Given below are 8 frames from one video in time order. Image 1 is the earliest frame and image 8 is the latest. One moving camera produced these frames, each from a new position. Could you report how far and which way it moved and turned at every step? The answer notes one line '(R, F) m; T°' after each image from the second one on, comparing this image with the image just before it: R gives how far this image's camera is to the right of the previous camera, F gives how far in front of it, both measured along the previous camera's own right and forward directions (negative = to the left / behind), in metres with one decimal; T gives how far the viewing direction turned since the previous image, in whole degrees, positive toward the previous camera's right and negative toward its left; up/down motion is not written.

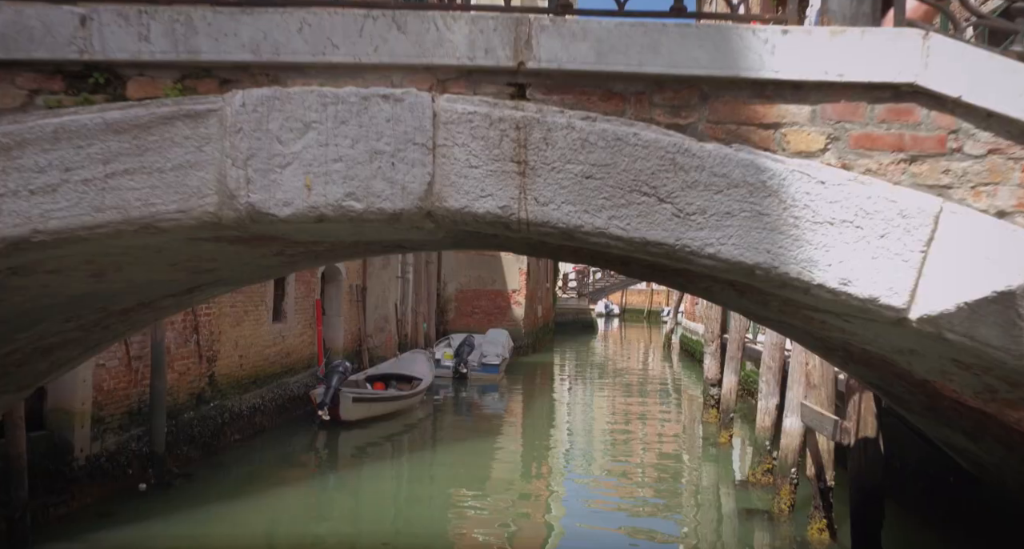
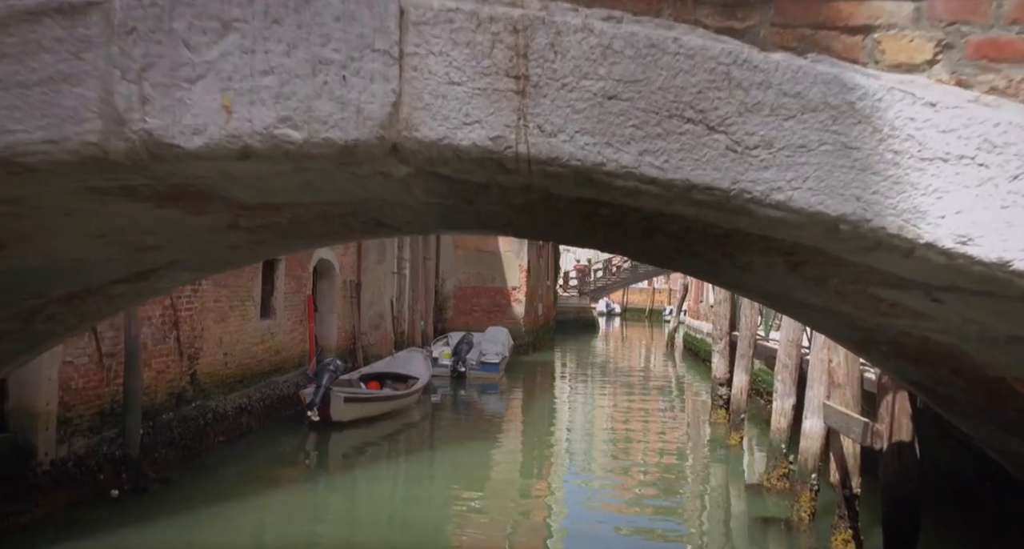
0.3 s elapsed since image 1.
(0.0, +0.6) m; 0°
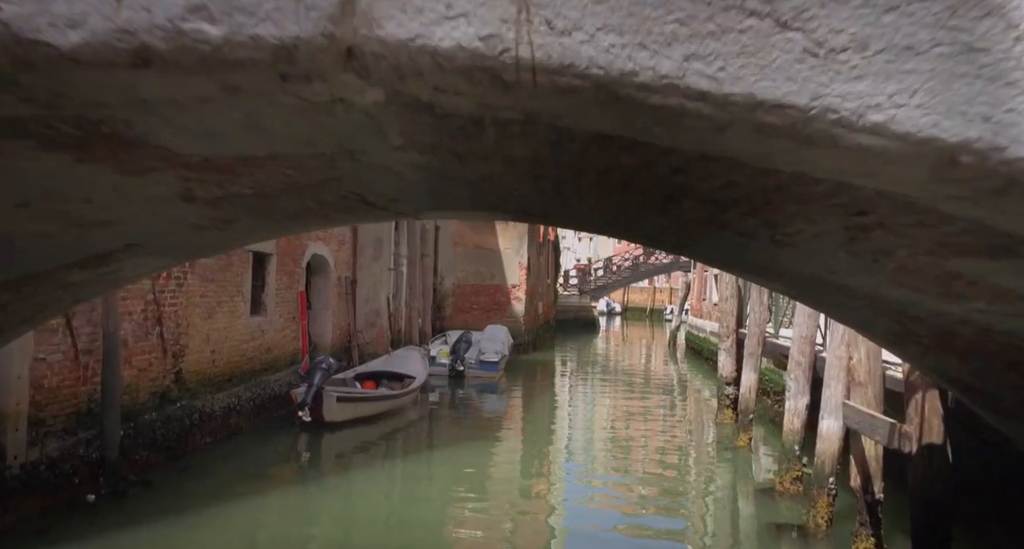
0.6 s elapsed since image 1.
(0.0, +0.4) m; 0°
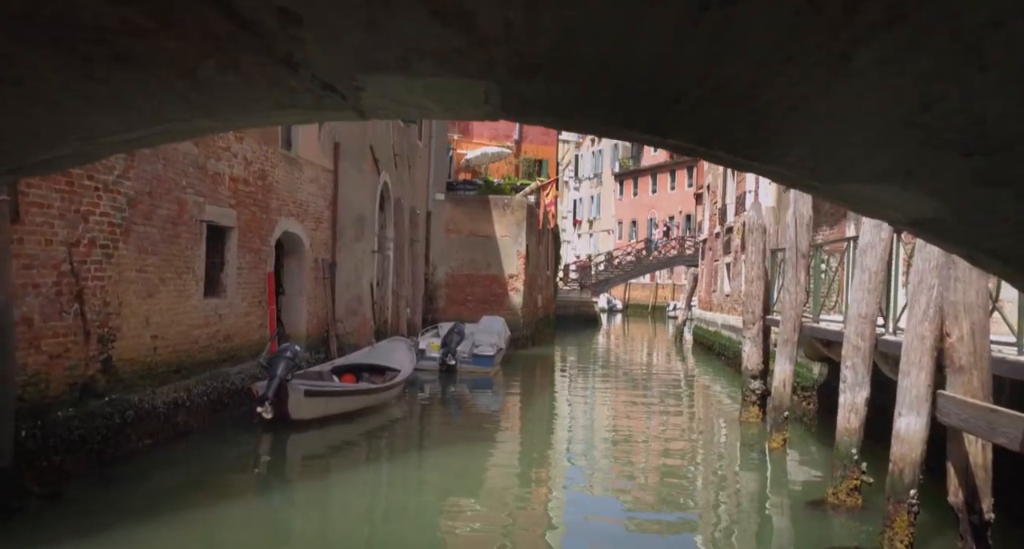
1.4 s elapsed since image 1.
(0.0, +1.5) m; 0°
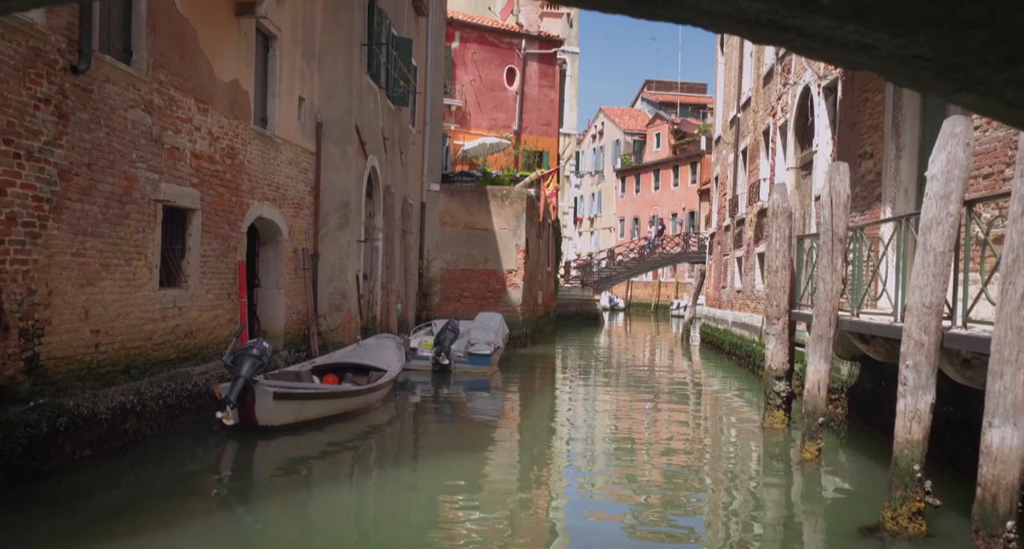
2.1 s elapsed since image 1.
(0.0, +1.1) m; 0°
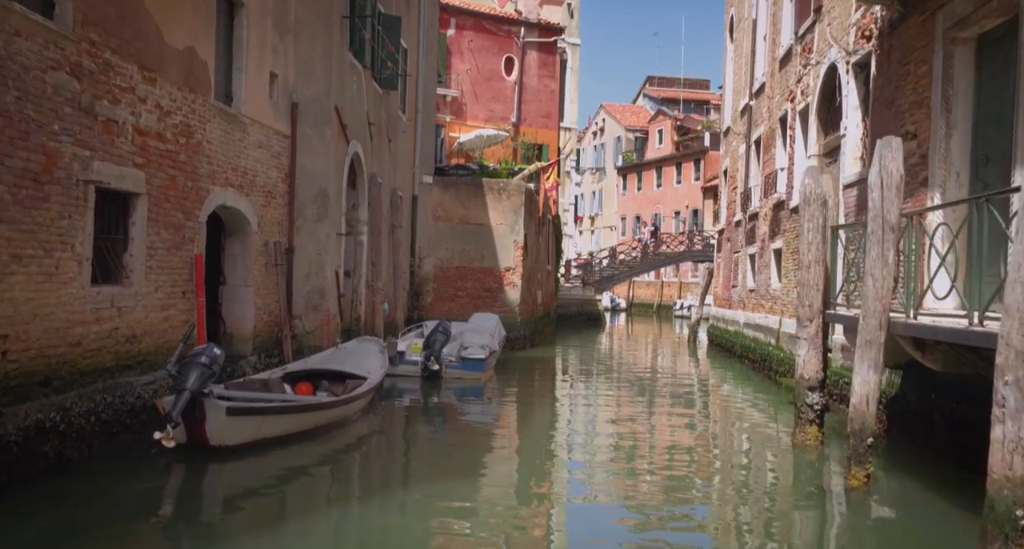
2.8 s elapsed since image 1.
(0.0, +1.2) m; 0°
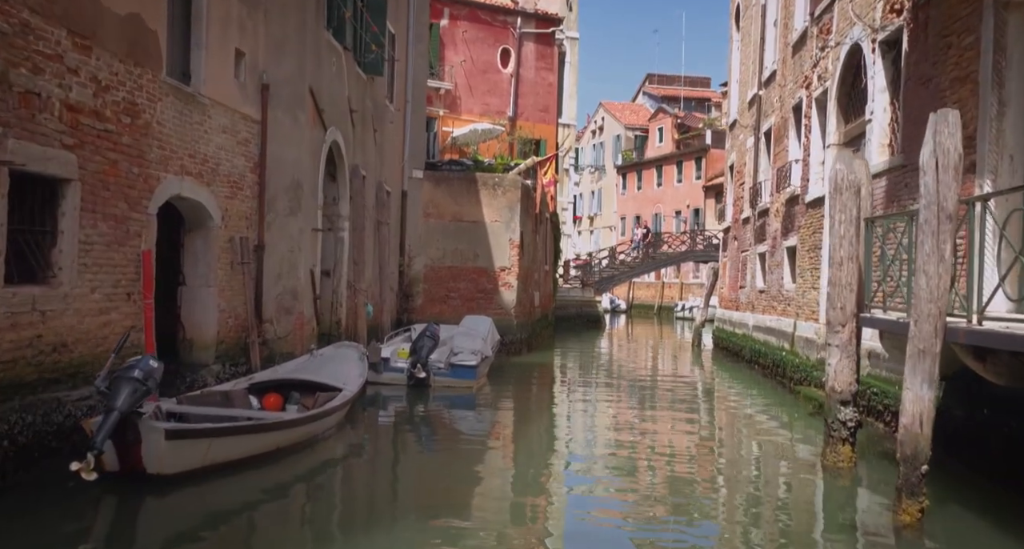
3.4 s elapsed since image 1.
(+0.1, +1.0) m; 0°
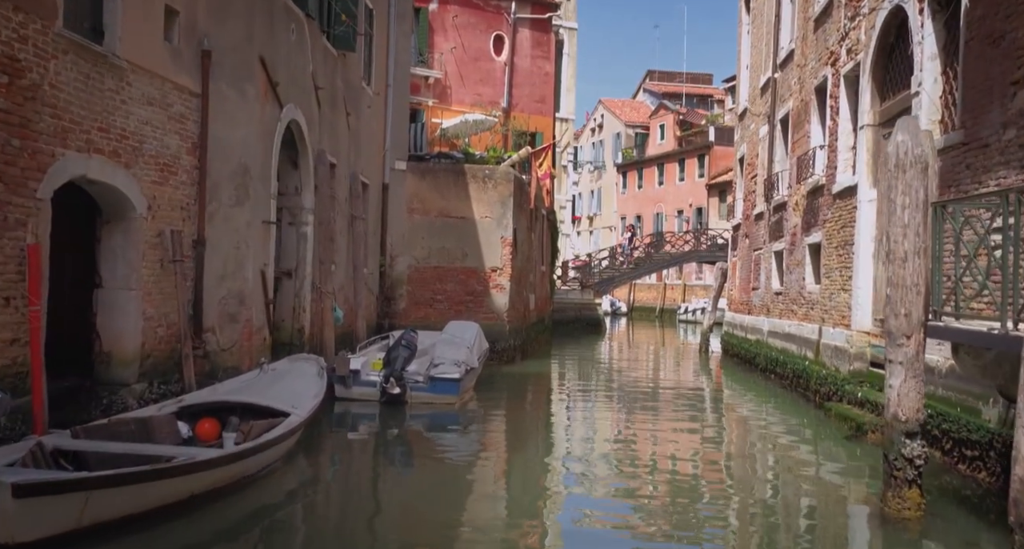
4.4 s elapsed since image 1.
(+0.1, +1.5) m; 0°
